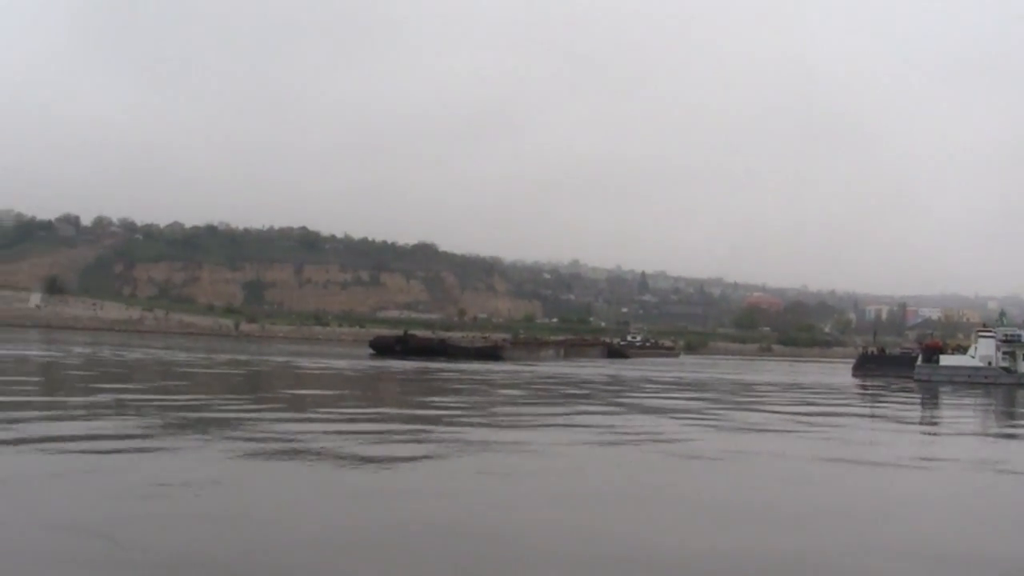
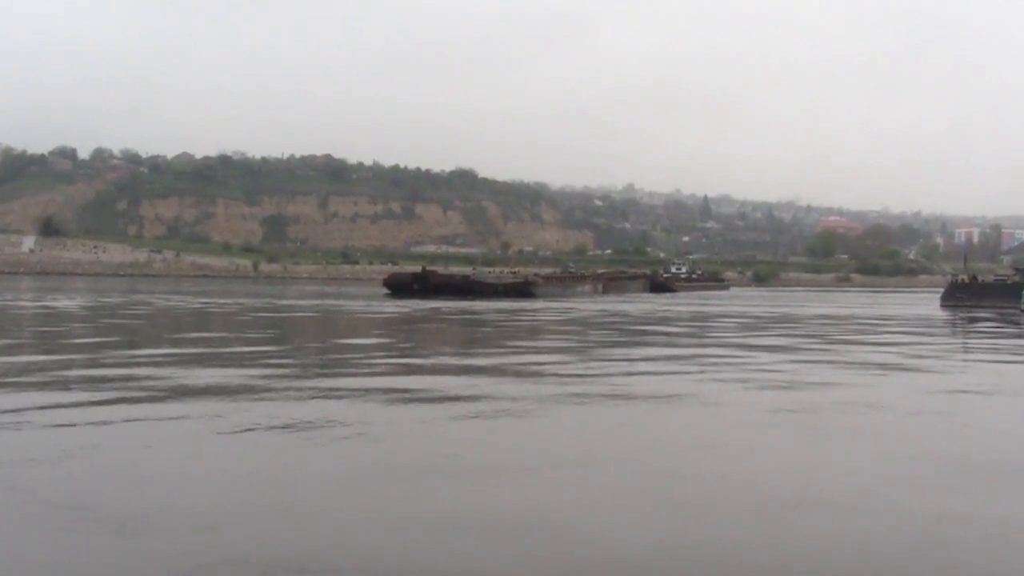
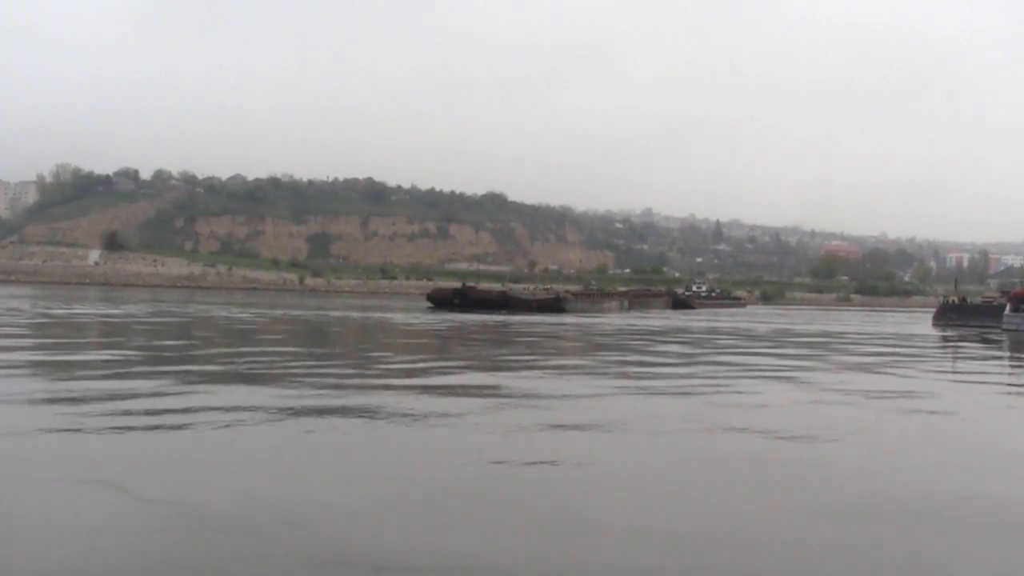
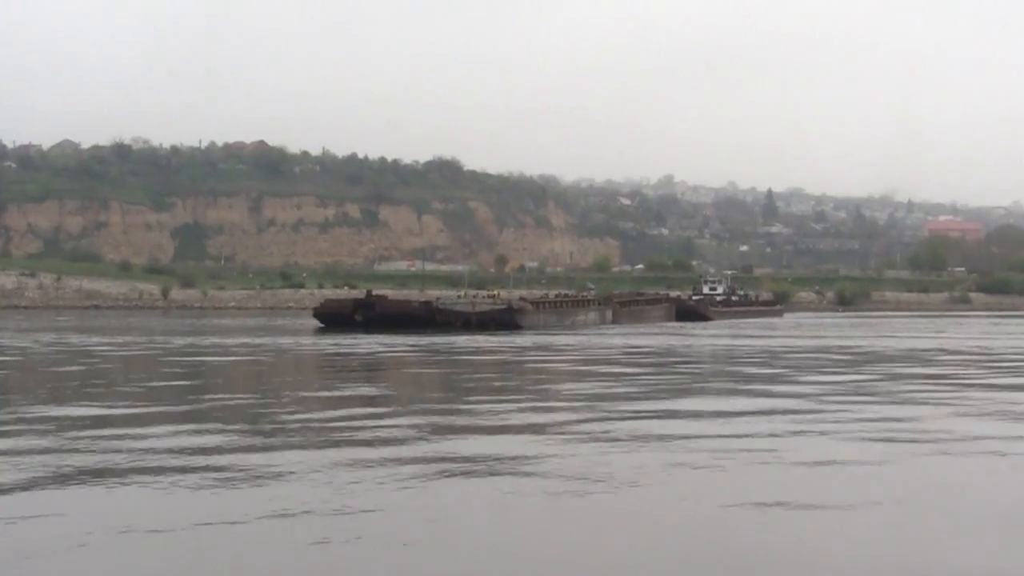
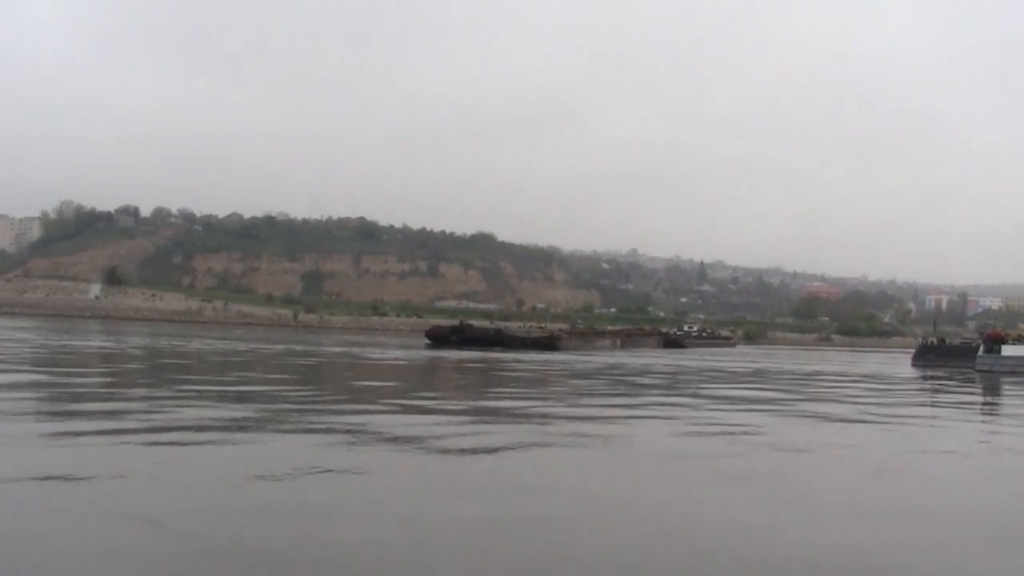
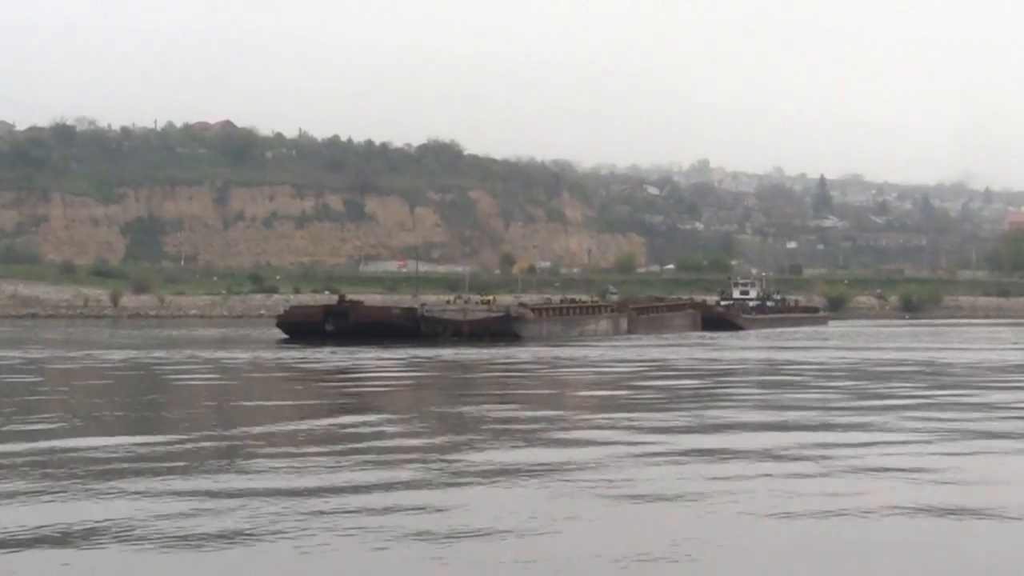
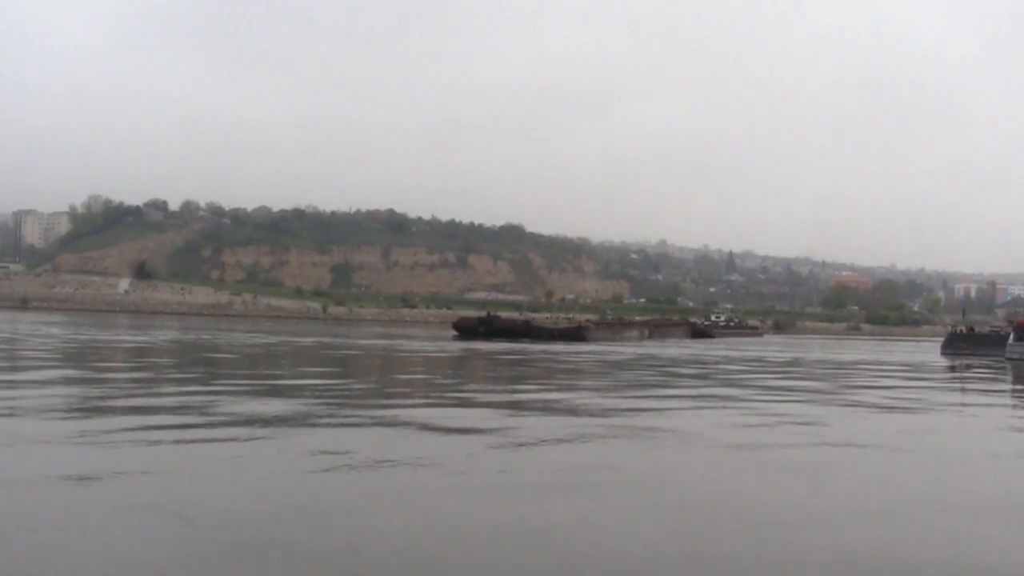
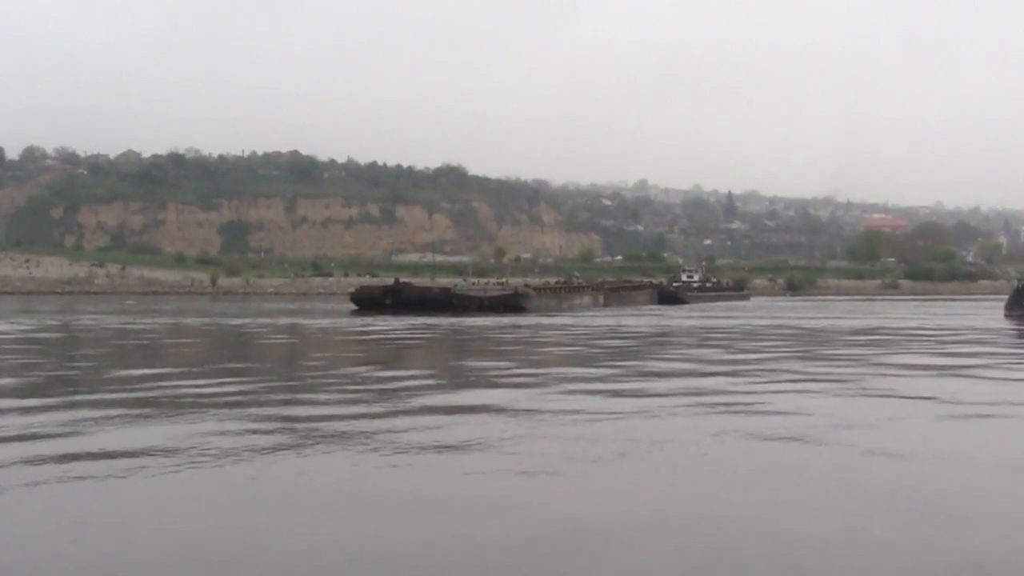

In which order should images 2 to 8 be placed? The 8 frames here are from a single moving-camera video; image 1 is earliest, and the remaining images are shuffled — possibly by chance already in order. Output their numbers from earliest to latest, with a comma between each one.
5, 7, 3, 2, 8, 4, 6
